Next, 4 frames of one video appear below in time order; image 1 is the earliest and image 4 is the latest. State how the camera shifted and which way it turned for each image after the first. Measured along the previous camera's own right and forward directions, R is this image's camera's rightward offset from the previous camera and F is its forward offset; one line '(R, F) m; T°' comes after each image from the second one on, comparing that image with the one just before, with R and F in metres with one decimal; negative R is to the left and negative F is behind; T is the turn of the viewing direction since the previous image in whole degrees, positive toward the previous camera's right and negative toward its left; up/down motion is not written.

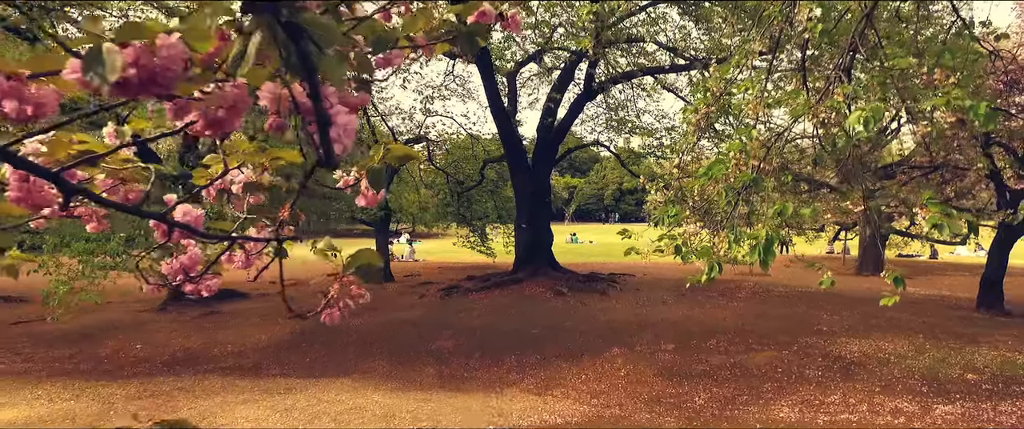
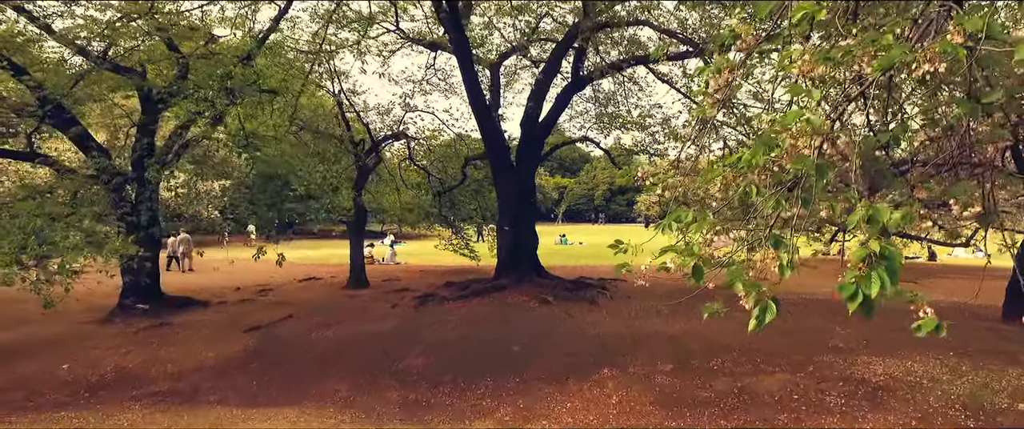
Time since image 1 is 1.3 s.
(+0.2, +1.1) m; +1°
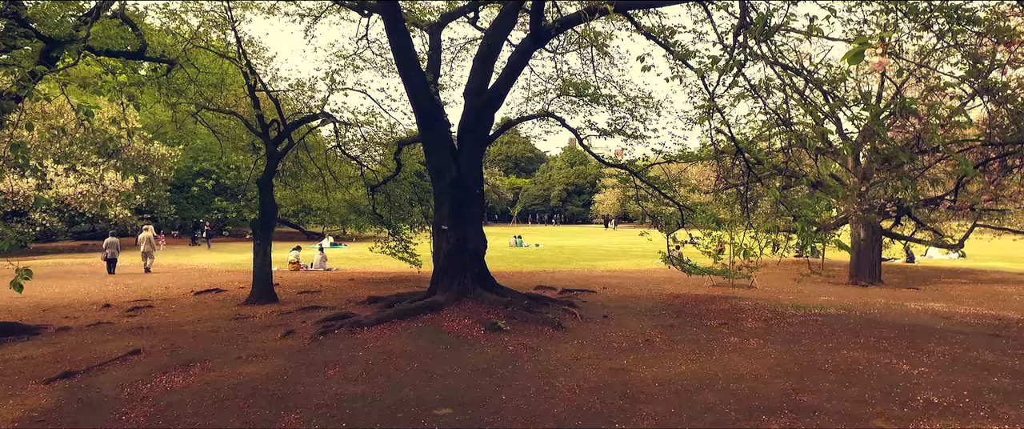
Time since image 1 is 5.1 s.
(+0.2, +3.0) m; +4°
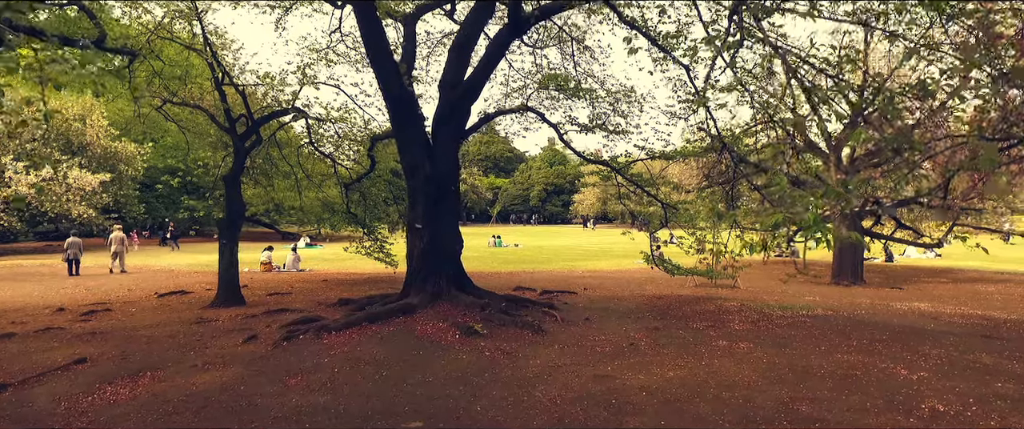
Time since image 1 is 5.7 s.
(0.0, +0.5) m; +2°
